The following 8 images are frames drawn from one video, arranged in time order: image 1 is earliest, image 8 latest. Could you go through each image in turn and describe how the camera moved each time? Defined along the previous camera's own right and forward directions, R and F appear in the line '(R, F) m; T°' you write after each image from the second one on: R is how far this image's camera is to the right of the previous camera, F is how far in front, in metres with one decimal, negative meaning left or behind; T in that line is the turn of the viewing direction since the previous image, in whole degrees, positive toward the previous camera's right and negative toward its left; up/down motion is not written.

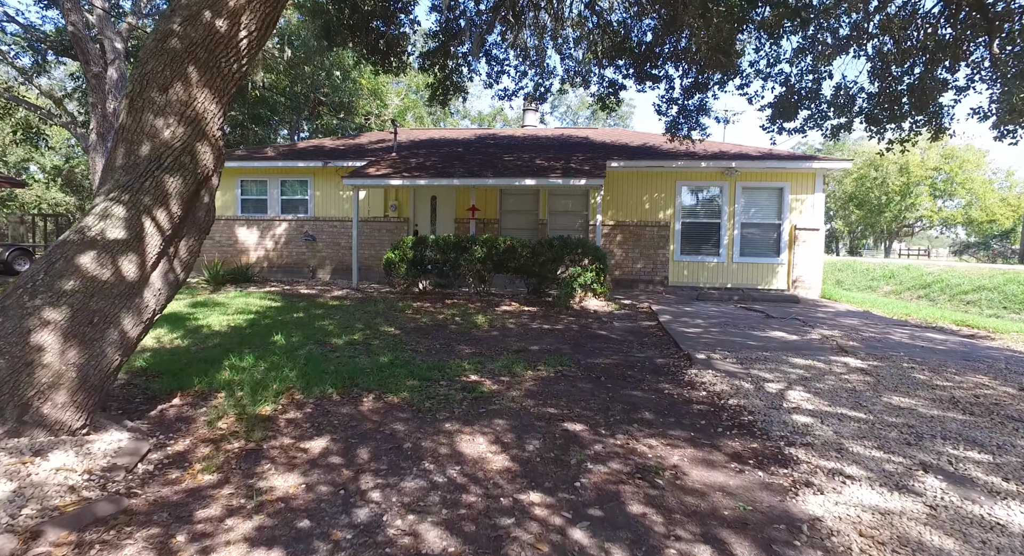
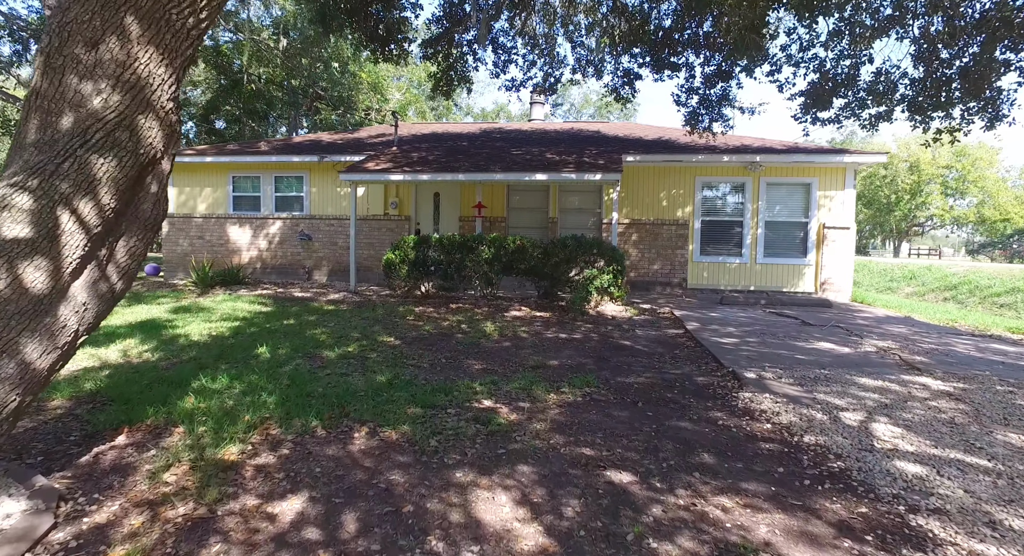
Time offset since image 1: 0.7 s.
(-0.1, +0.7) m; 0°
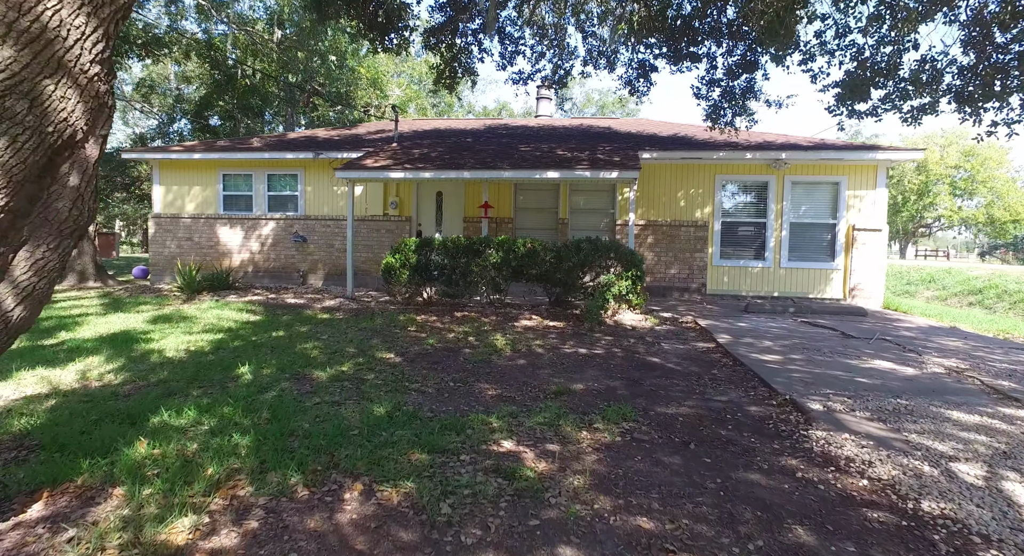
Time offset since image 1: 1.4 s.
(-0.2, +0.6) m; 0°
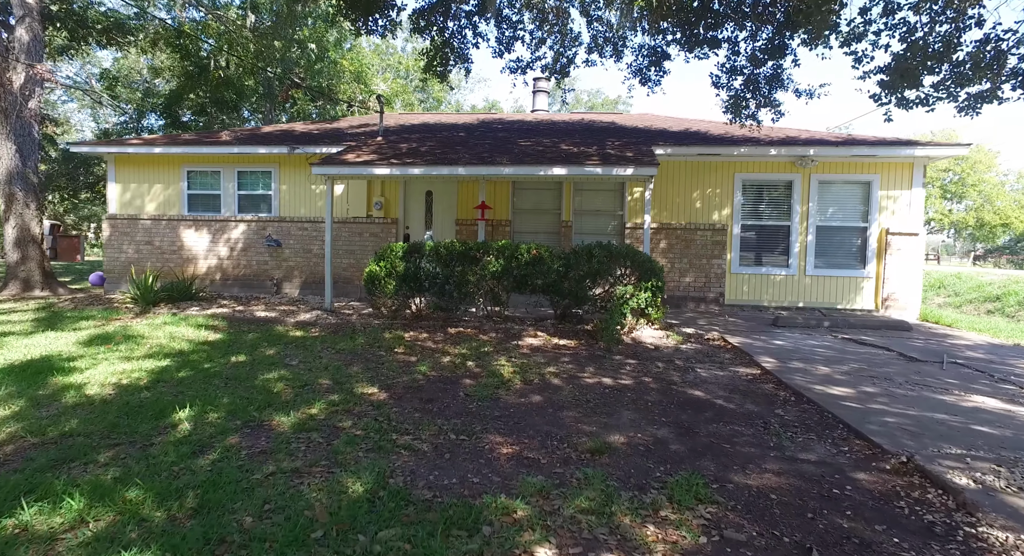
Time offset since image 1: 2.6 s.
(-0.2, +1.0) m; +2°
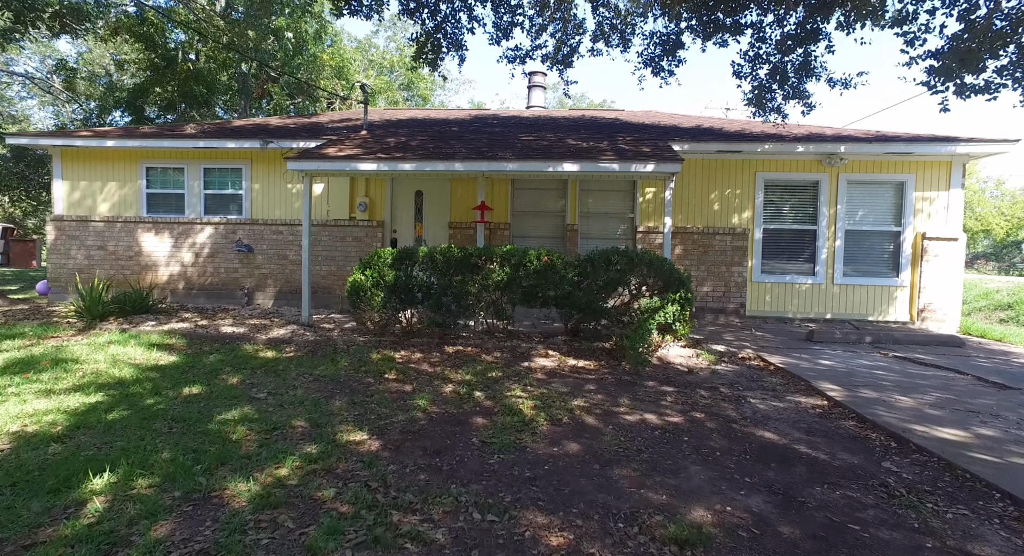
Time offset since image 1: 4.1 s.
(-0.3, +0.9) m; +2°
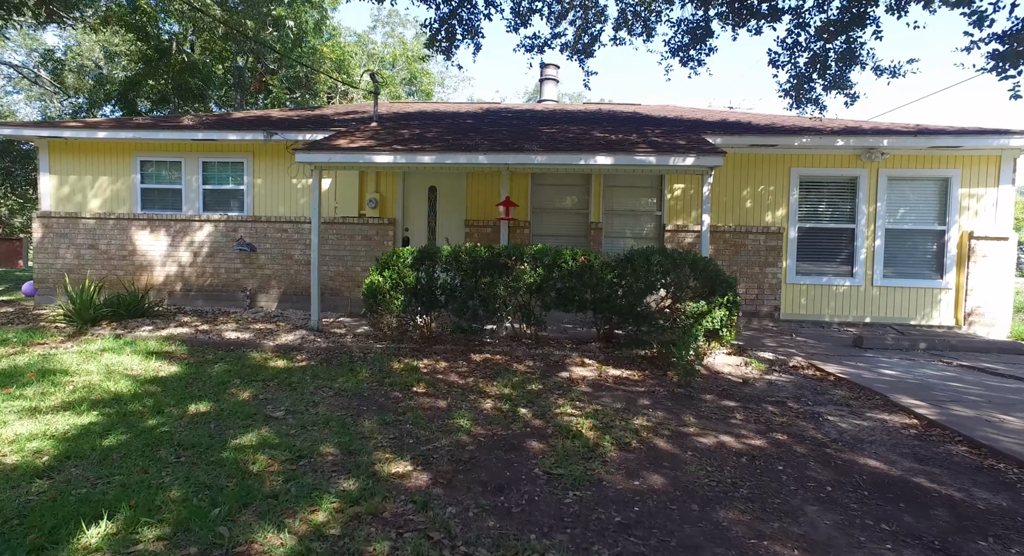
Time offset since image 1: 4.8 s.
(-0.4, +0.5) m; +1°
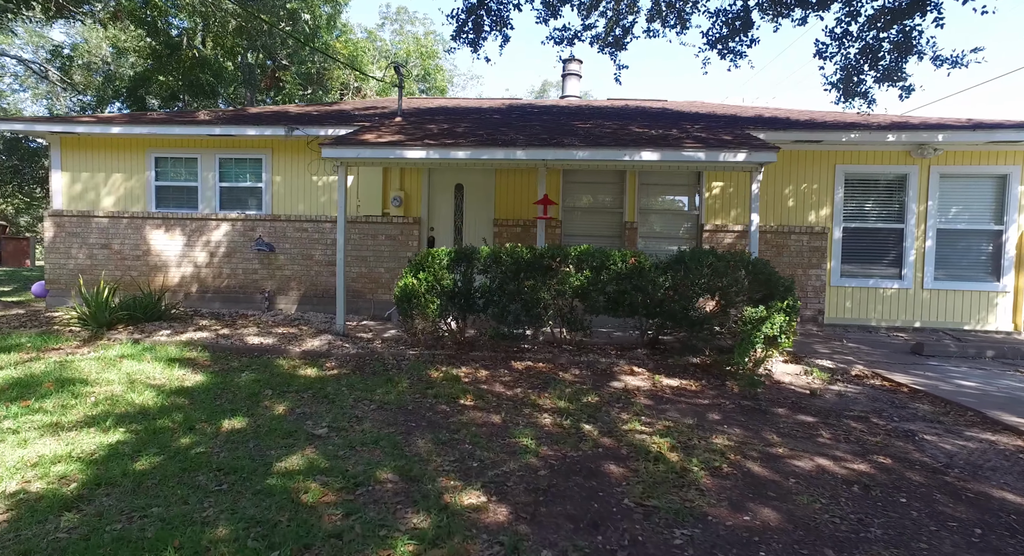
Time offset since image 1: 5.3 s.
(-0.4, +0.3) m; 0°
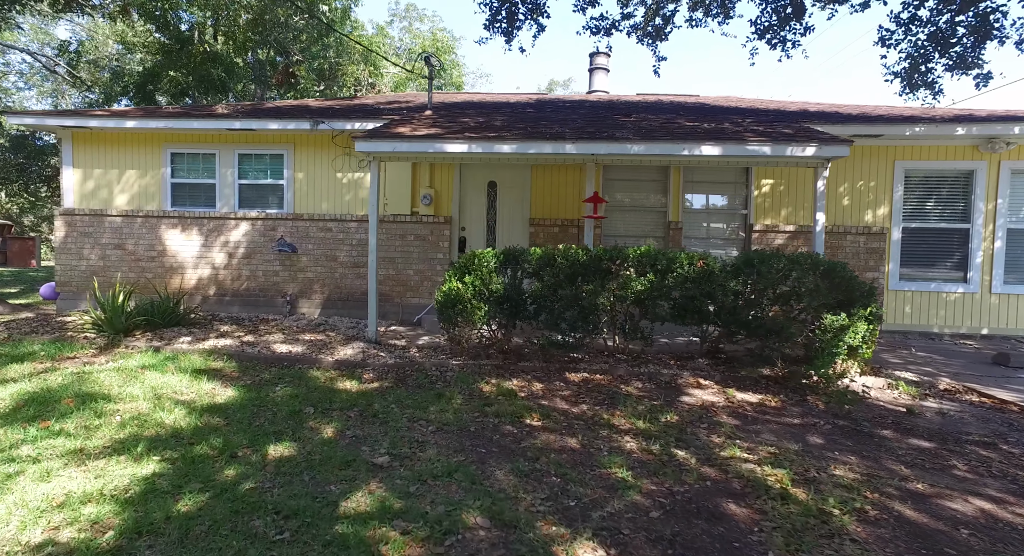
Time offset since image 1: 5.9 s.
(-0.5, +0.4) m; 0°
